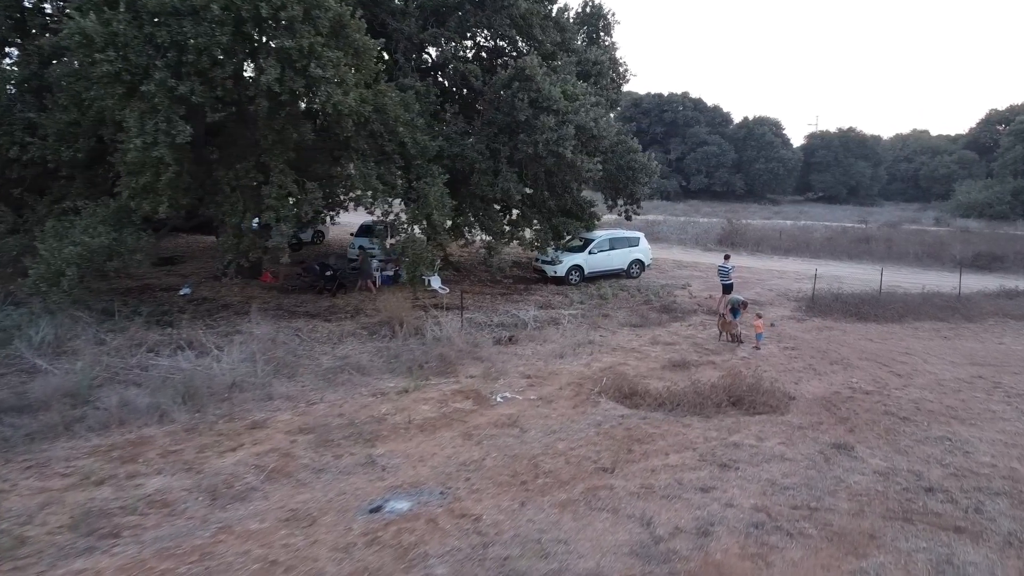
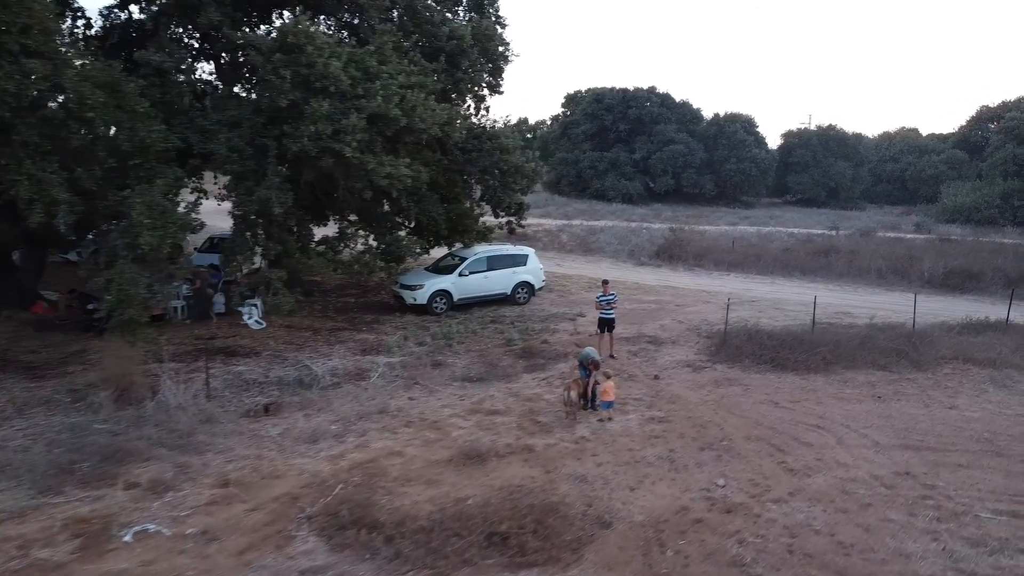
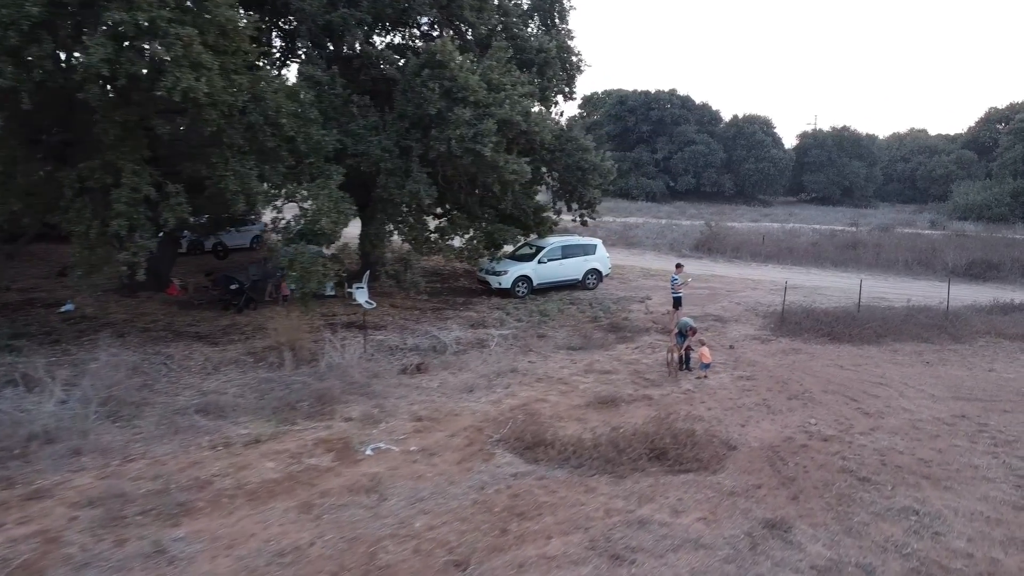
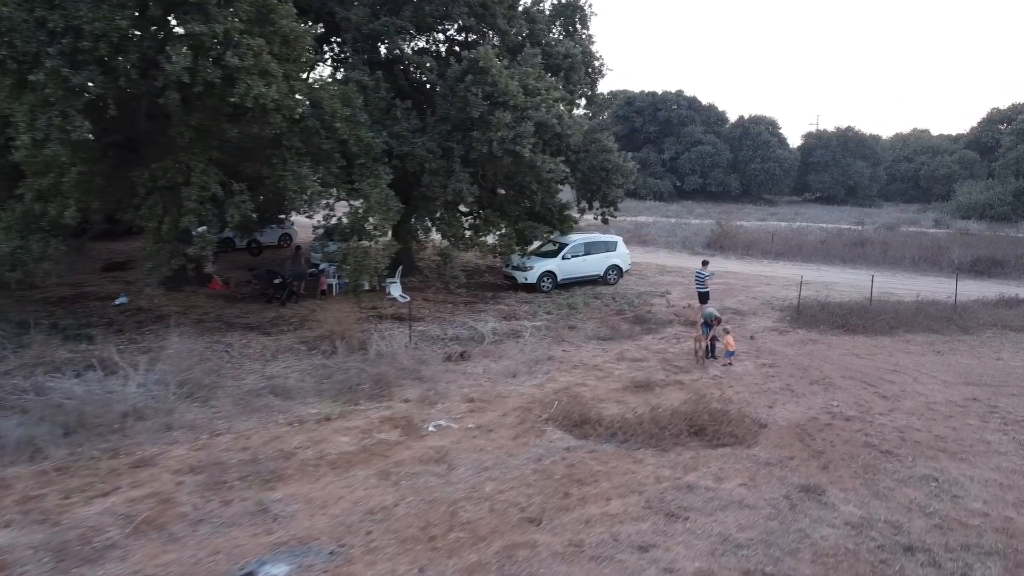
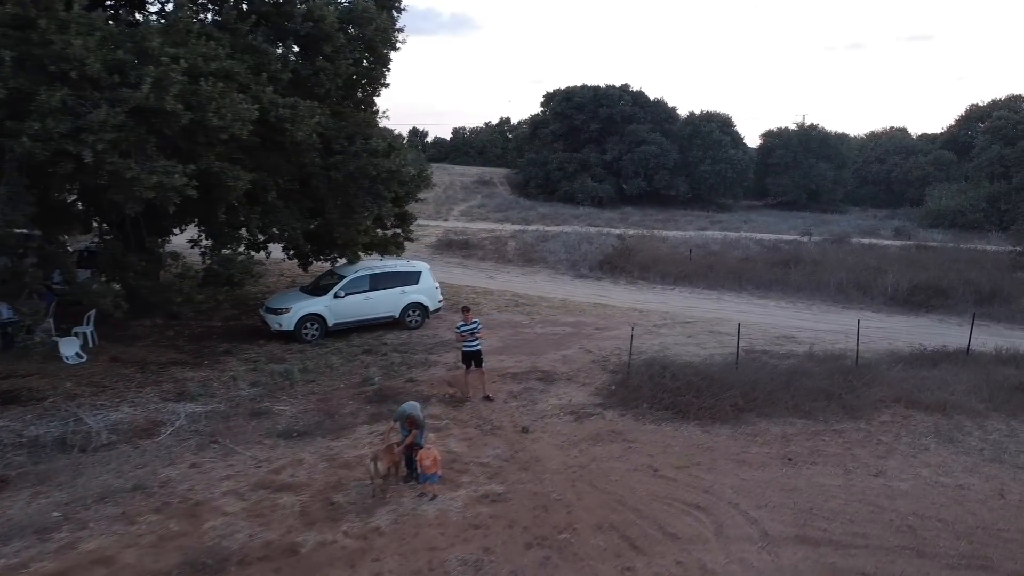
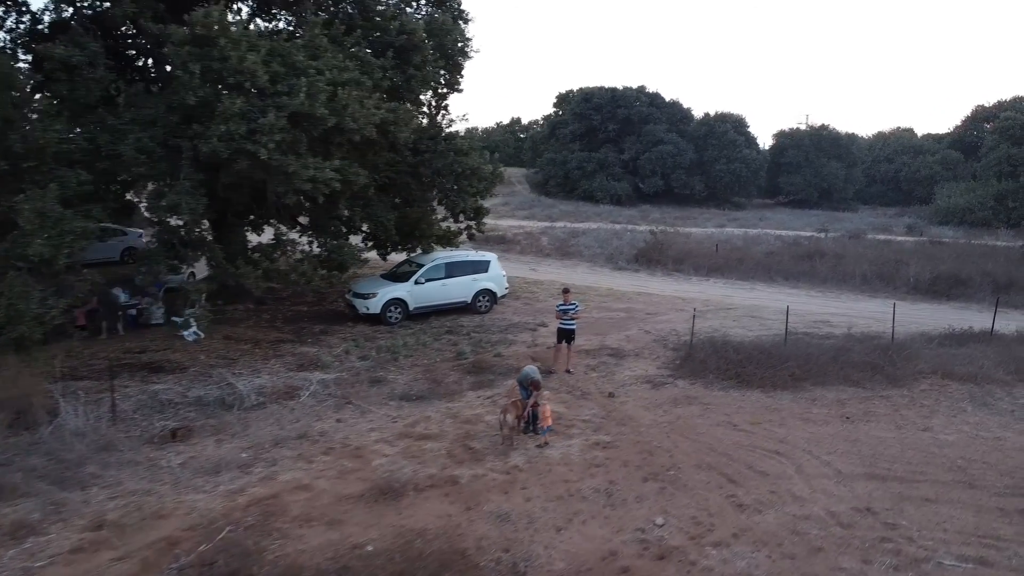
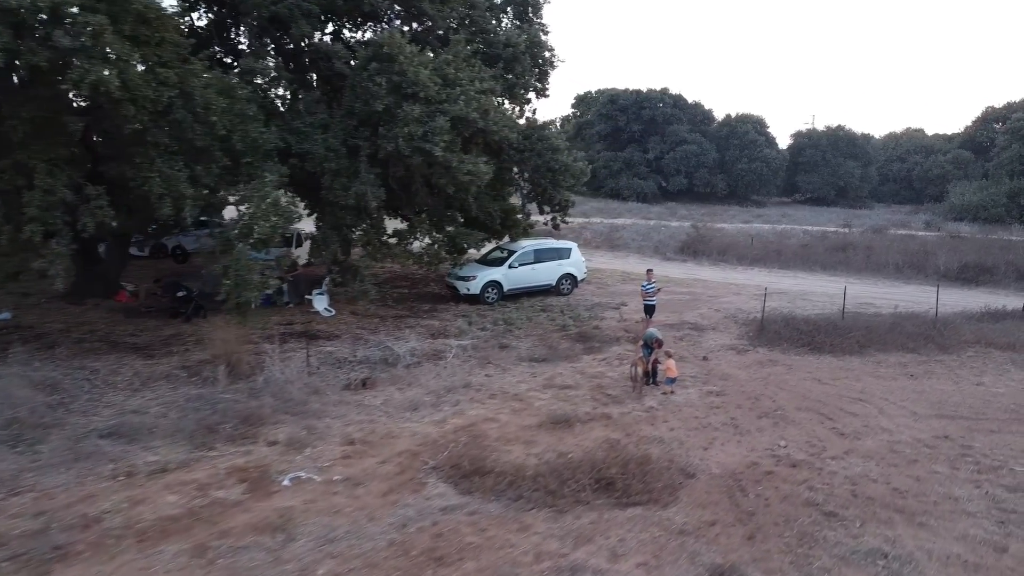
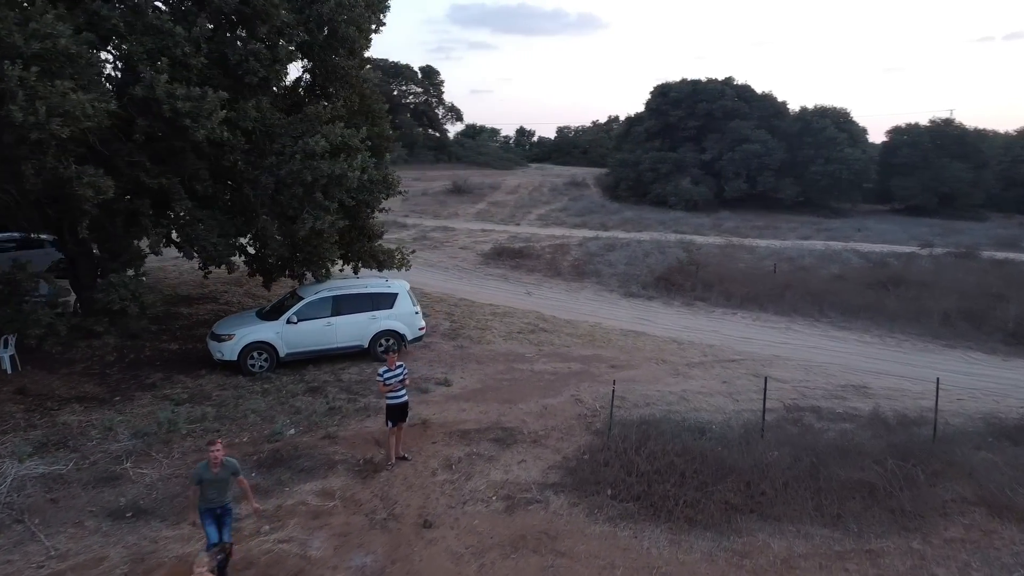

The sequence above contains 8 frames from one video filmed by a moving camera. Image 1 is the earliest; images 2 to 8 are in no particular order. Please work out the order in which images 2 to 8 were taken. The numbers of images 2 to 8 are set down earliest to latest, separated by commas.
4, 3, 7, 2, 6, 5, 8
